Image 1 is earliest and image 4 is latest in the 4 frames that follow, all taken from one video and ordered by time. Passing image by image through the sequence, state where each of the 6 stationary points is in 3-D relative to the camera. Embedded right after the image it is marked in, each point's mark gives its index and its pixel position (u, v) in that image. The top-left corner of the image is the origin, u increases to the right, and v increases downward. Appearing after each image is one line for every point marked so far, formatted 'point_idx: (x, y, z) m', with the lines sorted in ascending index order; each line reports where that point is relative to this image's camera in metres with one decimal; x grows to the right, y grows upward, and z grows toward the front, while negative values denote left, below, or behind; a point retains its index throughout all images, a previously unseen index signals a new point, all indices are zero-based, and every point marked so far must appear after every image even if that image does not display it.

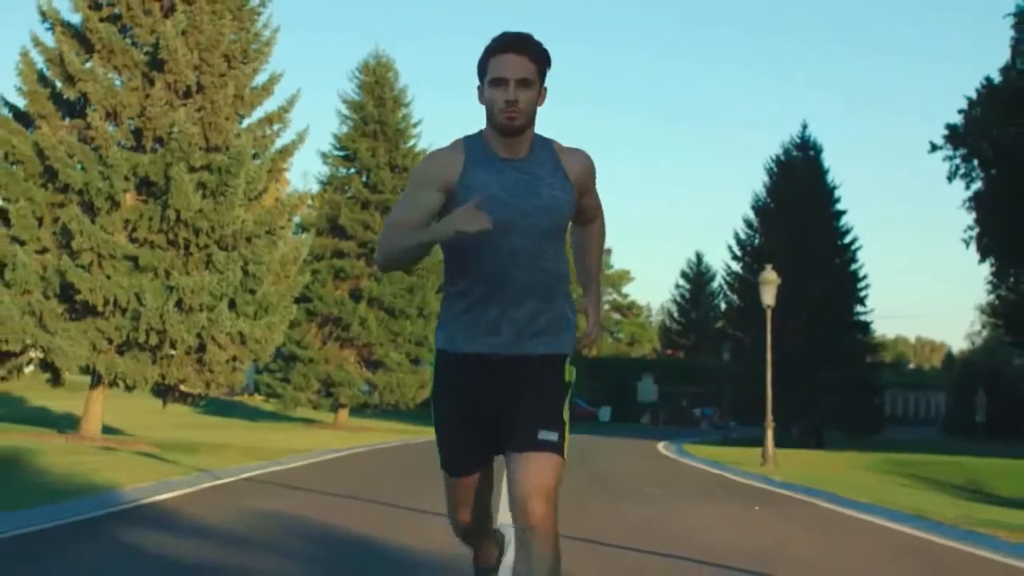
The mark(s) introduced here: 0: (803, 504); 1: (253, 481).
0: (+3.9, -2.8, +18.1) m
1: (-3.3, -2.6, +18.6) m
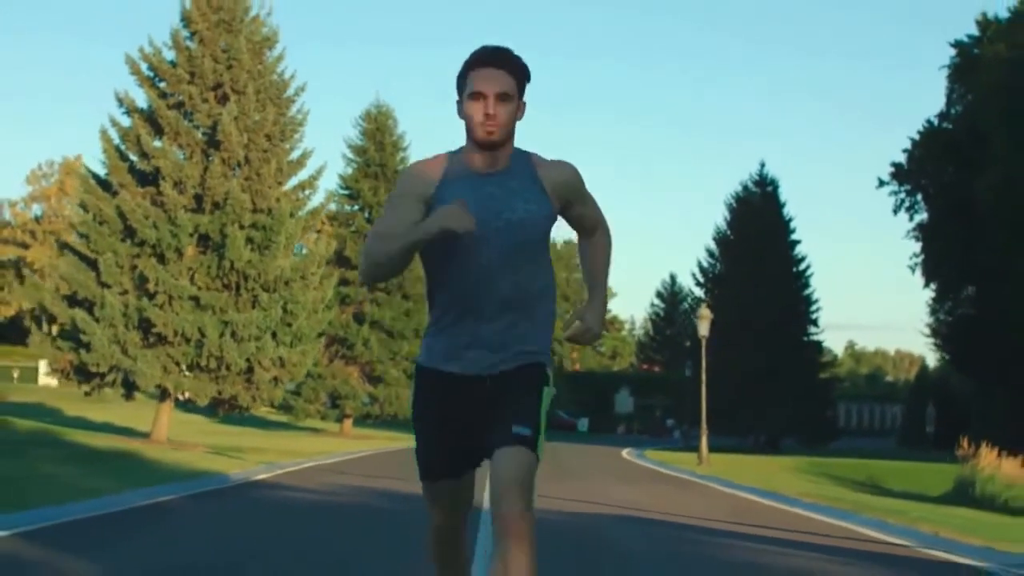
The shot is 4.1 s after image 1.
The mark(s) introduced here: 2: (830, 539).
0: (+3.5, -3.6, +25.4) m
1: (-3.6, -3.4, +25.8) m
2: (+3.5, -2.7, +15.2) m
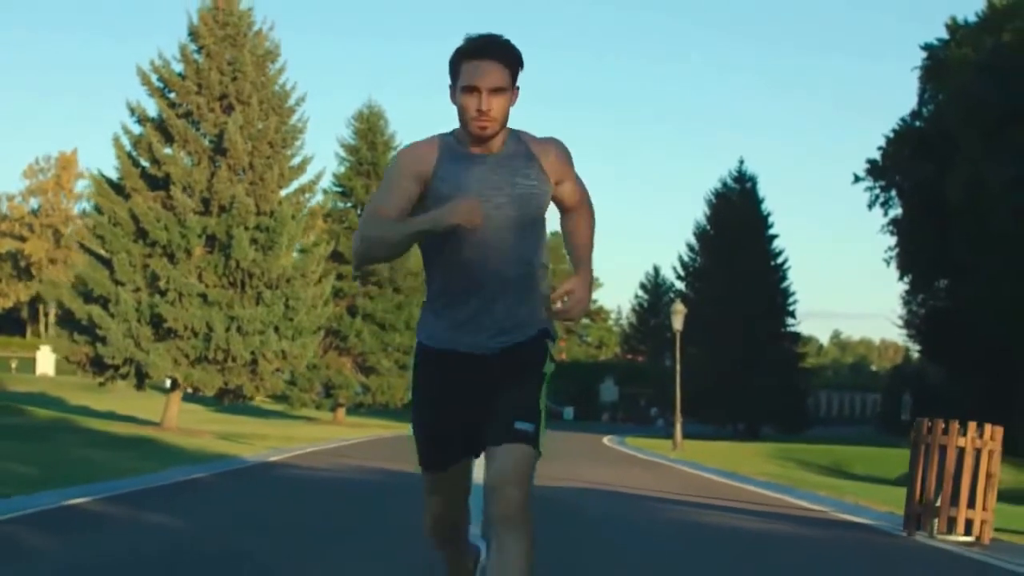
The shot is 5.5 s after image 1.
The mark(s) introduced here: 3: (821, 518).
0: (+3.3, -3.6, +28.0) m
1: (-3.9, -3.4, +28.4) m
2: (+3.3, -2.8, +17.9) m
3: (+3.7, -2.7, +16.3) m
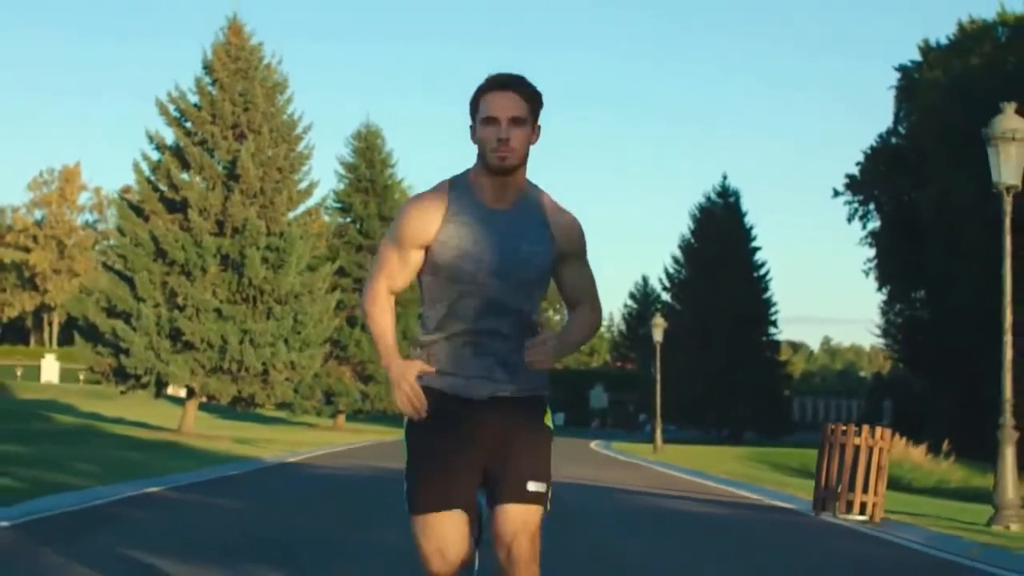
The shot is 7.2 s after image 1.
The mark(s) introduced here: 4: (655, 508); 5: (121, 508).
0: (+3.1, -4.0, +31.1) m
1: (-4.1, -3.8, +31.4) m
2: (+3.2, -3.2, +20.9) m
3: (+3.5, -3.1, +19.4) m
4: (+1.8, -3.1, +19.6) m
5: (-5.3, -3.0, +18.6) m
